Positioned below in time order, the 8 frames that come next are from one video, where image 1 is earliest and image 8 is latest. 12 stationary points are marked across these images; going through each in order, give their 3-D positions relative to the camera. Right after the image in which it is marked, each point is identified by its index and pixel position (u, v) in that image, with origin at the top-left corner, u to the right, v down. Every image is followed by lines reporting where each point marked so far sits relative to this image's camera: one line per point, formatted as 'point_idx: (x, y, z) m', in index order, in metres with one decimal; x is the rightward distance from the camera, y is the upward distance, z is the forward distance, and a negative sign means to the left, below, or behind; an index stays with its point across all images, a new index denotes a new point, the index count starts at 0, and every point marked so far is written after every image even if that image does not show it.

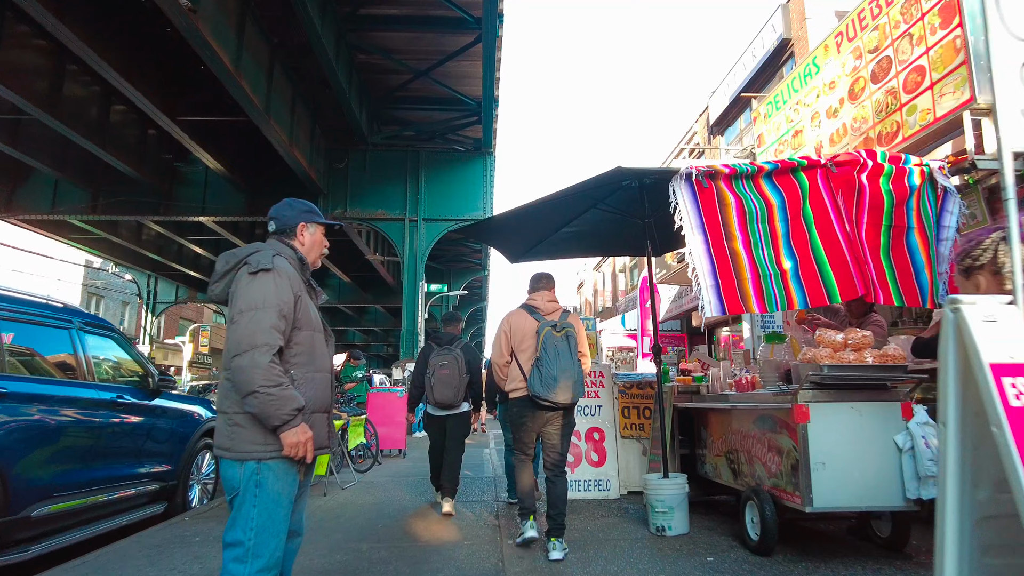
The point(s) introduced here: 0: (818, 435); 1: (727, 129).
0: (+1.8, -0.9, +3.9) m
1: (+4.2, +3.1, +13.2) m
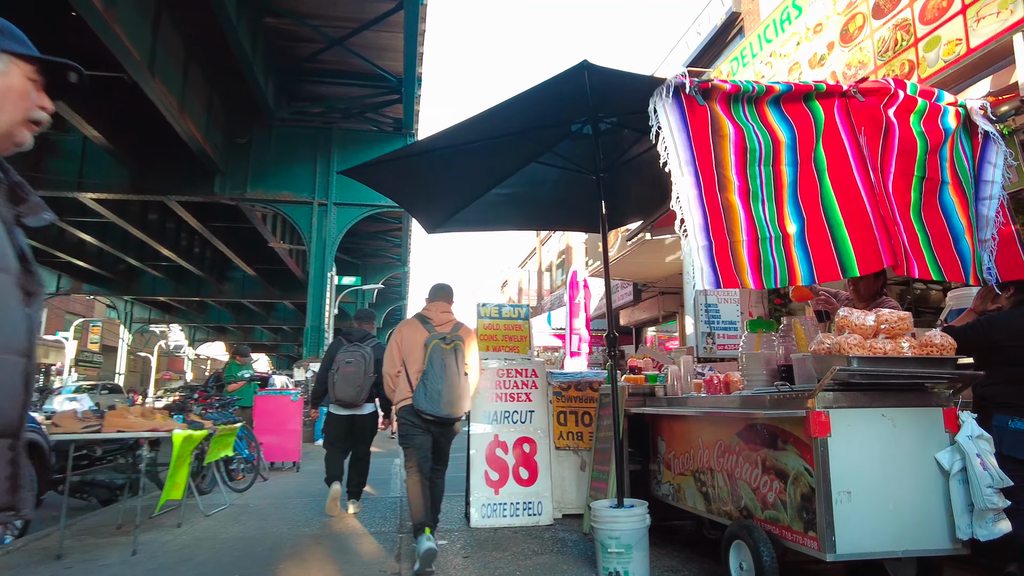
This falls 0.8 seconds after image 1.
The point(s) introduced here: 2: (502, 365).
0: (+1.4, -0.7, +2.8) m
1: (+2.8, +3.2, +12.4) m
2: (-0.1, -0.7, +5.6) m
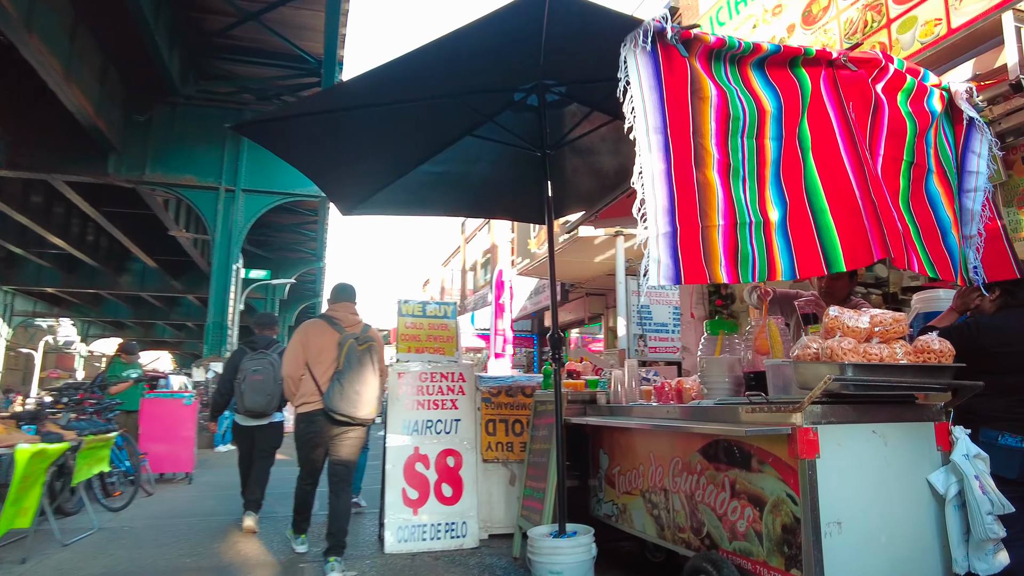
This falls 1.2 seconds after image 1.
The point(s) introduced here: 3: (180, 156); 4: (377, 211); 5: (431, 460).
0: (+1.1, -0.7, +2.4) m
1: (+1.5, +3.1, +12.1) m
2: (-0.7, -0.6, +5.0) m
3: (-7.6, +3.1, +15.3) m
4: (-0.9, +0.5, +4.6) m
5: (-0.6, -1.2, +4.8) m
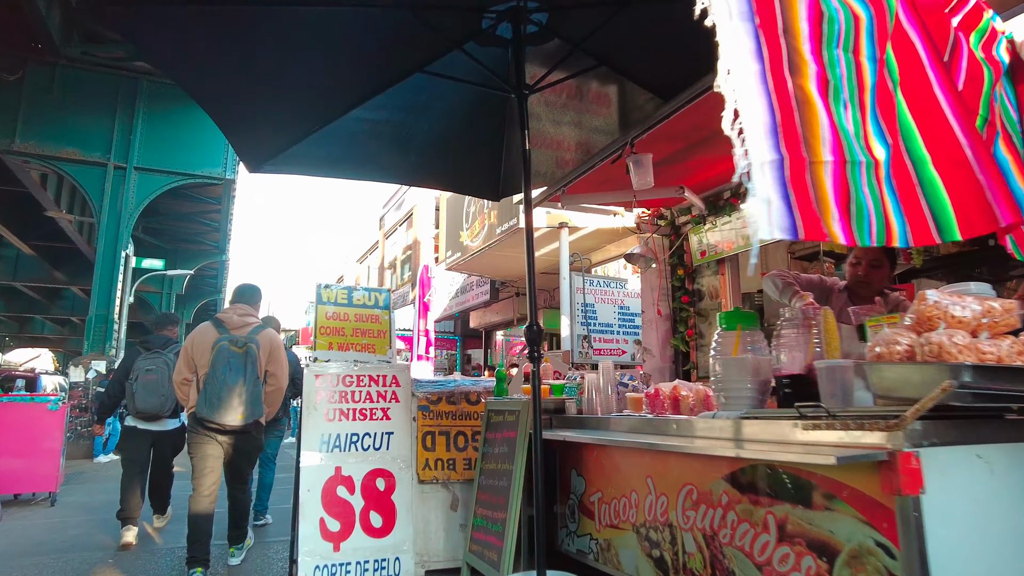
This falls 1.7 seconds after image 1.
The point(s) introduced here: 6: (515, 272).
0: (+1.1, -0.6, +1.8) m
1: (+0.3, +3.2, +11.4) m
2: (-1.0, -0.5, +4.1) m
3: (-9.1, +3.3, +13.4) m
4: (-1.2, +0.7, +3.7) m
5: (-0.9, -1.1, +3.9) m
6: (+0.1, +0.3, +10.8) m
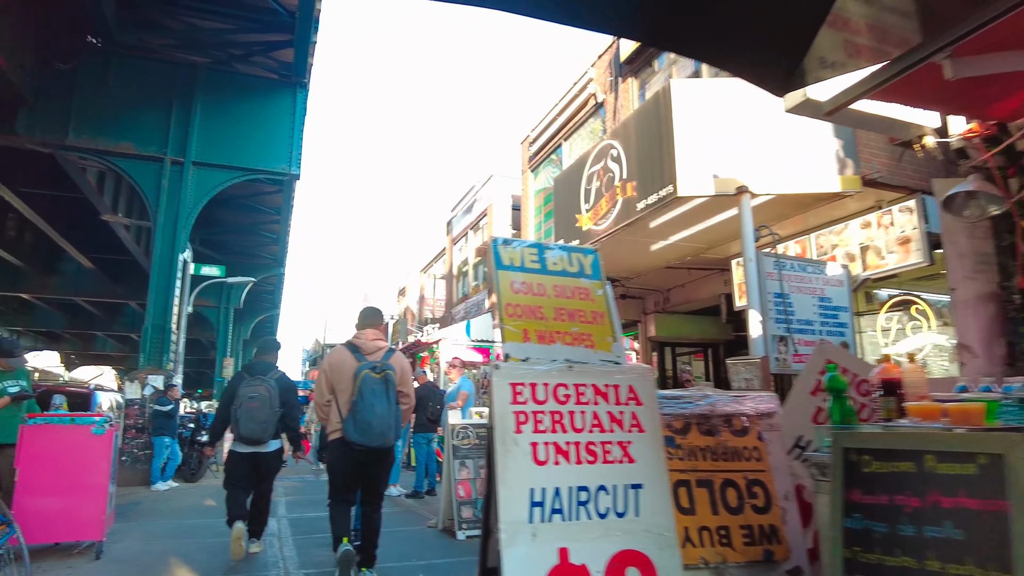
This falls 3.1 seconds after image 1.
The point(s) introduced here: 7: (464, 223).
0: (+2.1, -0.3, -0.1) m
1: (+1.9, +3.2, +9.7) m
2: (+0.2, -0.3, +2.4) m
3: (-7.4, +3.2, +12.3) m
4: (-0.1, +0.9, +2.0) m
5: (+0.3, -0.9, +2.1) m
6: (+1.7, +0.3, +9.0) m
7: (-1.3, +1.7, +18.0) m
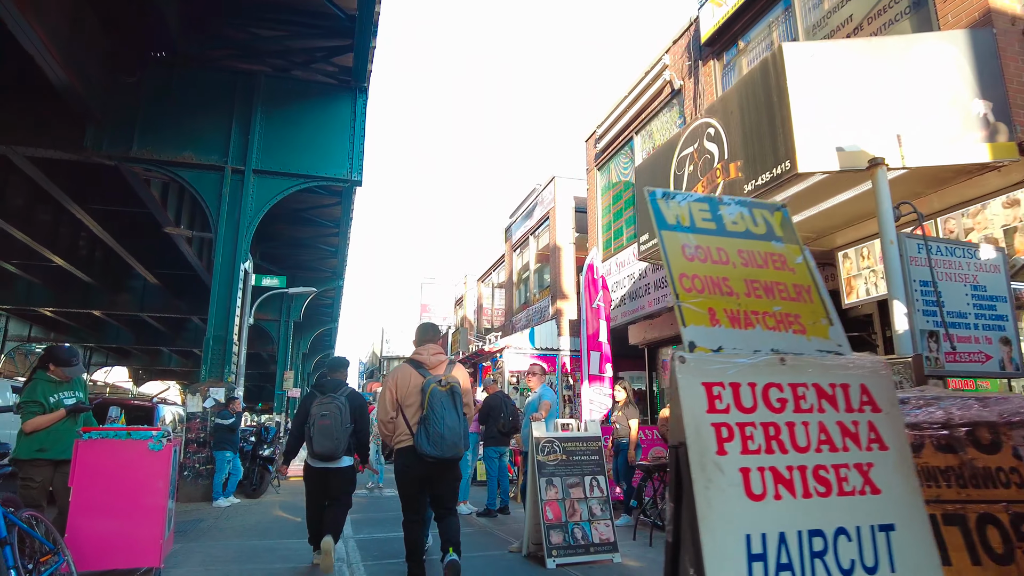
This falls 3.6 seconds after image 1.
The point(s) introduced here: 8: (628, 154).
0: (+2.4, -0.2, -0.9) m
1: (+2.9, +3.2, +8.9) m
2: (+0.7, -0.2, +1.7) m
3: (-6.2, +3.0, +12.3) m
4: (+0.4, +1.0, +1.3) m
5: (+0.7, -0.8, +1.4) m
6: (+2.6, +0.3, +8.2) m
7: (+0.3, +1.6, +17.4) m
8: (+2.0, +2.3, +11.5) m
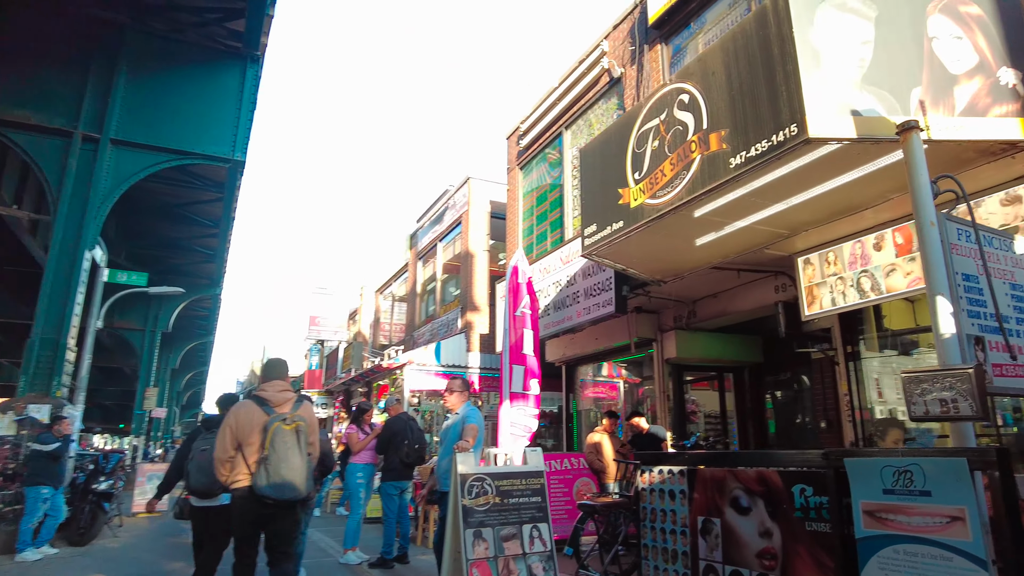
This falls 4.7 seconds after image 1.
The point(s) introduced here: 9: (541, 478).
0: (+2.9, +0.1, -1.9) m
1: (+2.0, +3.1, +8.0) m
2: (+0.8, 0.0, +0.5) m
3: (-7.5, +3.1, +9.9) m
4: (+0.6, +1.2, +0.1) m
5: (+0.9, -0.6, +0.2) m
6: (+1.7, +0.2, +7.2) m
7: (-2.0, +1.3, +15.9) m
8: (+0.7, +2.1, +10.4) m
9: (+0.2, -1.3, +4.4) m
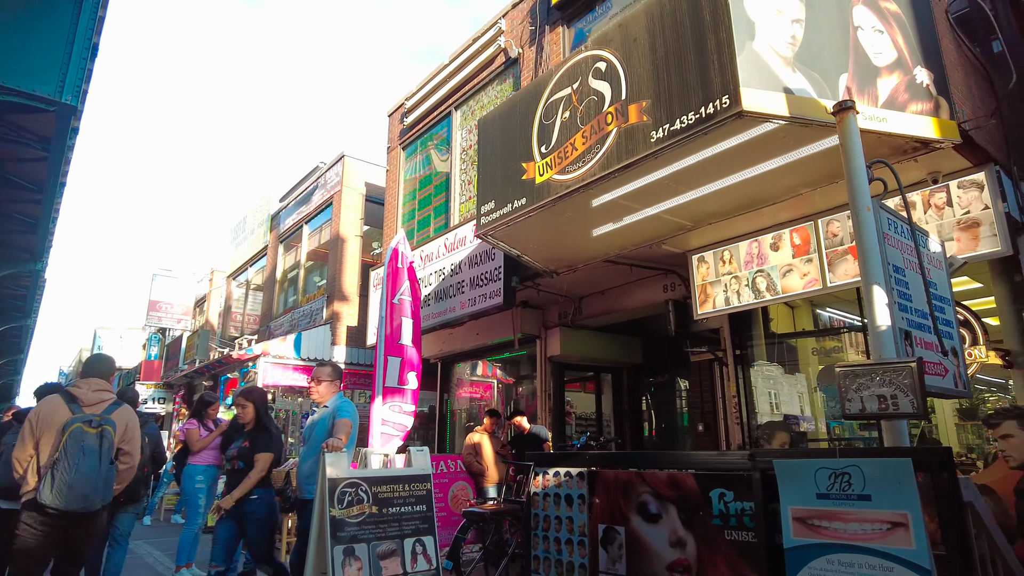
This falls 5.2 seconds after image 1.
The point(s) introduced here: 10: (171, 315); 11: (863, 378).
0: (+3.5, +0.1, -1.9) m
1: (+0.8, +3.1, +7.7) m
2: (+0.9, +0.1, 0.0) m
3: (-8.9, +3.7, +7.7) m
4: (+0.9, +1.3, -0.4) m
5: (+1.1, -0.5, -0.3) m
6: (+0.6, +0.3, +6.8) m
7: (-4.8, +1.6, +14.6) m
8: (-1.0, +2.3, +9.7) m
9: (-0.5, -1.1, +3.7) m
10: (-9.9, -0.8, +19.1) m
11: (+1.7, -0.4, +3.2) m
